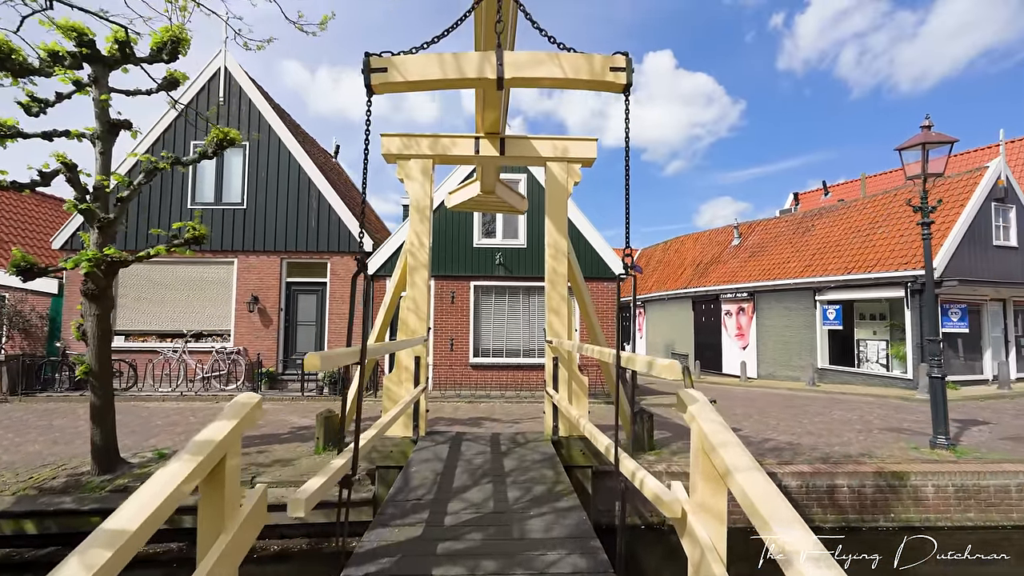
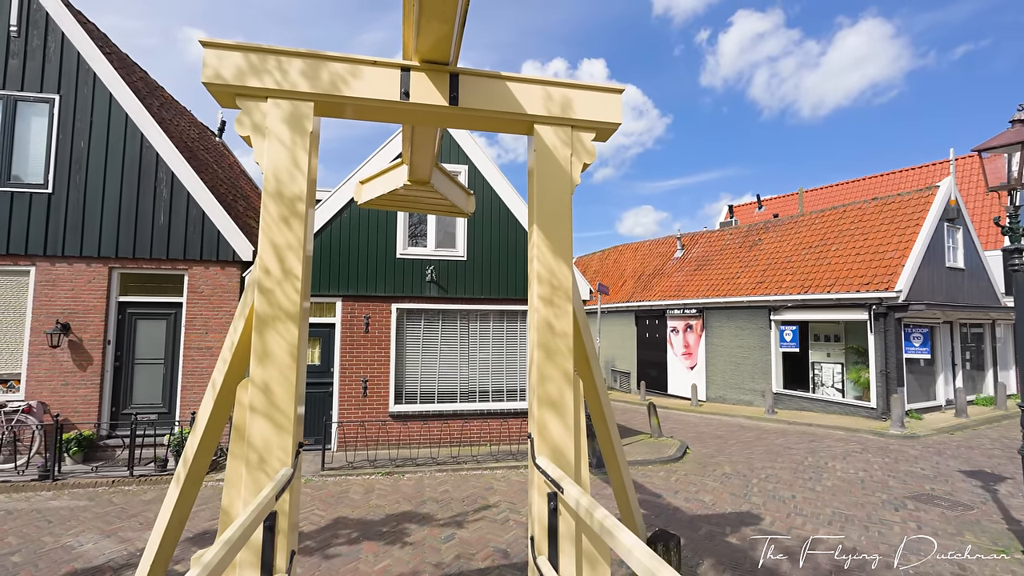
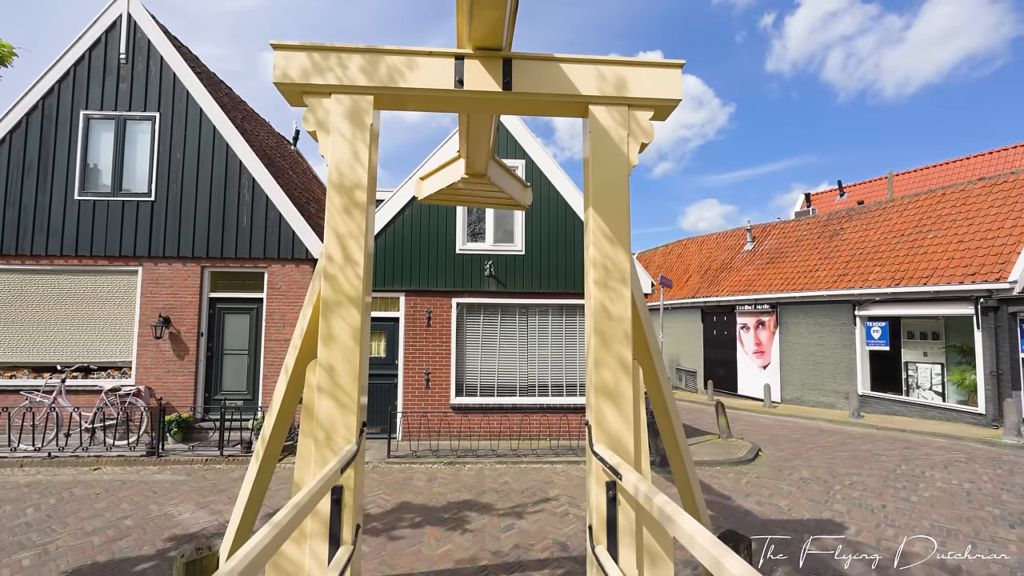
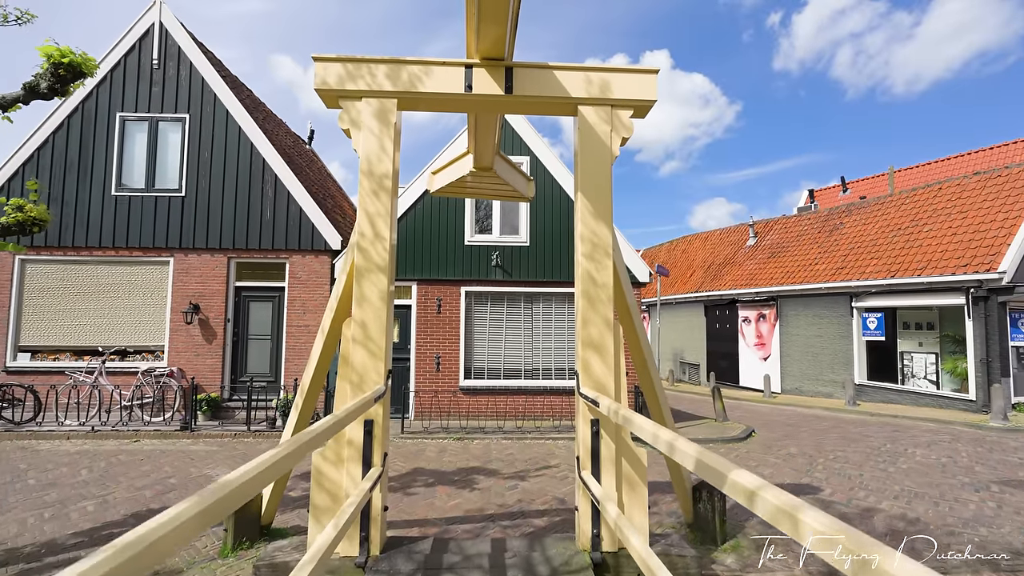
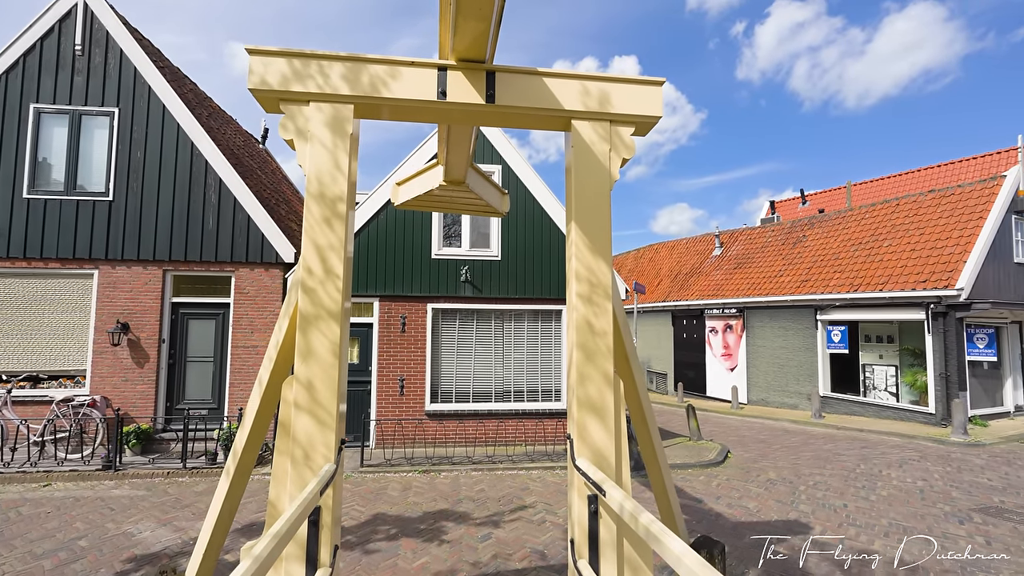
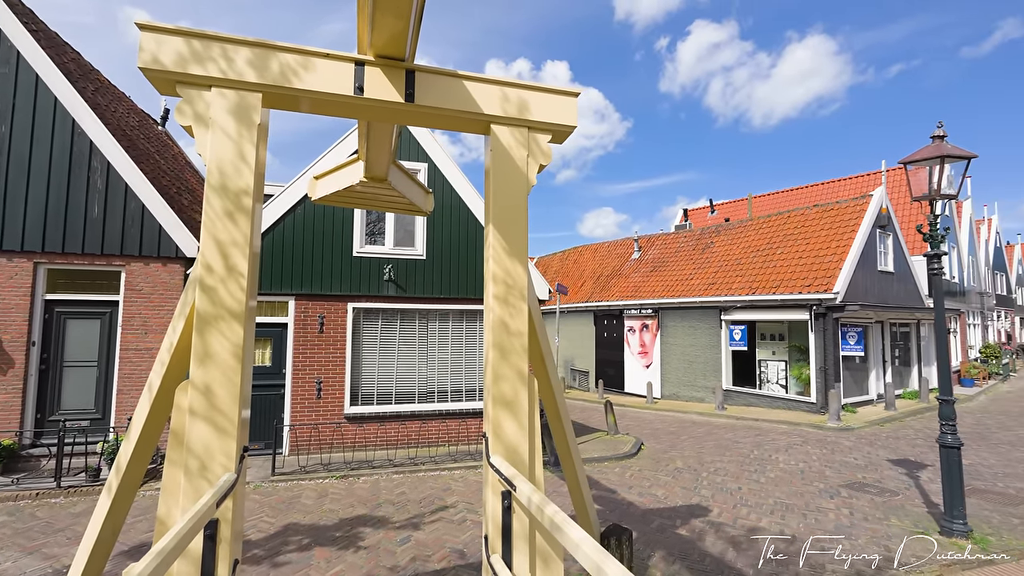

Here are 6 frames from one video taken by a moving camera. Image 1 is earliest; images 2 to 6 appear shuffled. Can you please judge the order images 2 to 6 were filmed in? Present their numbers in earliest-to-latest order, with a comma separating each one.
4, 3, 5, 2, 6
